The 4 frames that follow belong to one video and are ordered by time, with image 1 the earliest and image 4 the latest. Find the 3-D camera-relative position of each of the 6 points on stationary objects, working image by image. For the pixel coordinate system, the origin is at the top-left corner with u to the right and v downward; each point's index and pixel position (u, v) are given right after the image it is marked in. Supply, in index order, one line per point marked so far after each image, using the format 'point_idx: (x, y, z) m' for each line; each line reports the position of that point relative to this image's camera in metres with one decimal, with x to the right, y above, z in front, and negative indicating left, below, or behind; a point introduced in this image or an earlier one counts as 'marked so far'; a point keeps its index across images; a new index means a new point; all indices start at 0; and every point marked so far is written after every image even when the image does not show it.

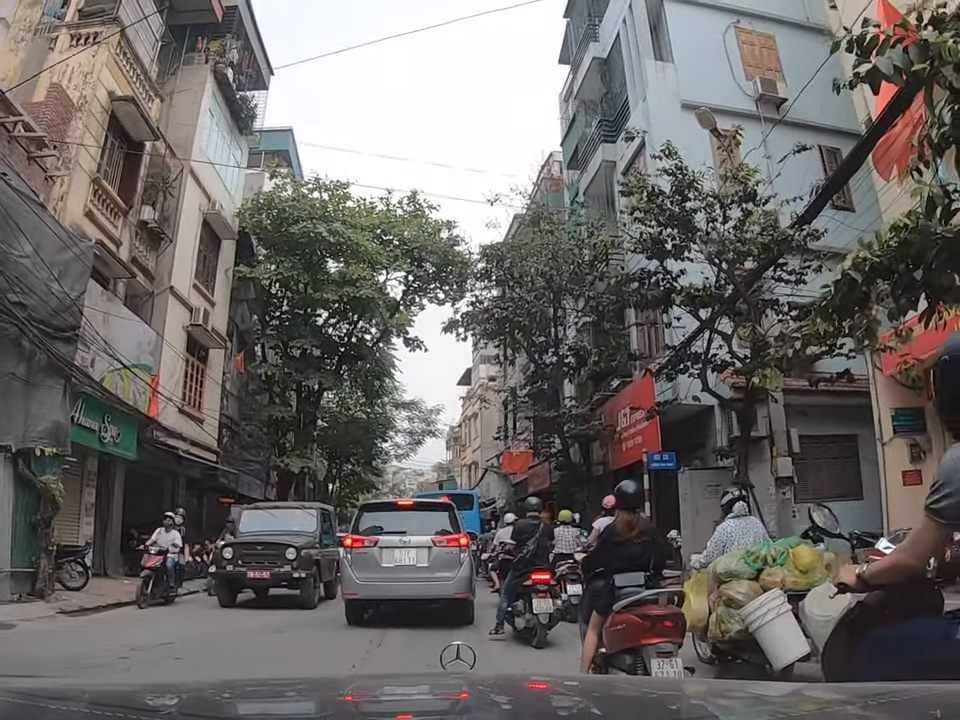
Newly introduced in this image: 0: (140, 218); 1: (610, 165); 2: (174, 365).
0: (-7.3, +3.1, +17.2) m
1: (+3.1, +4.7, +19.1) m
2: (-6.9, -0.1, +18.1) m
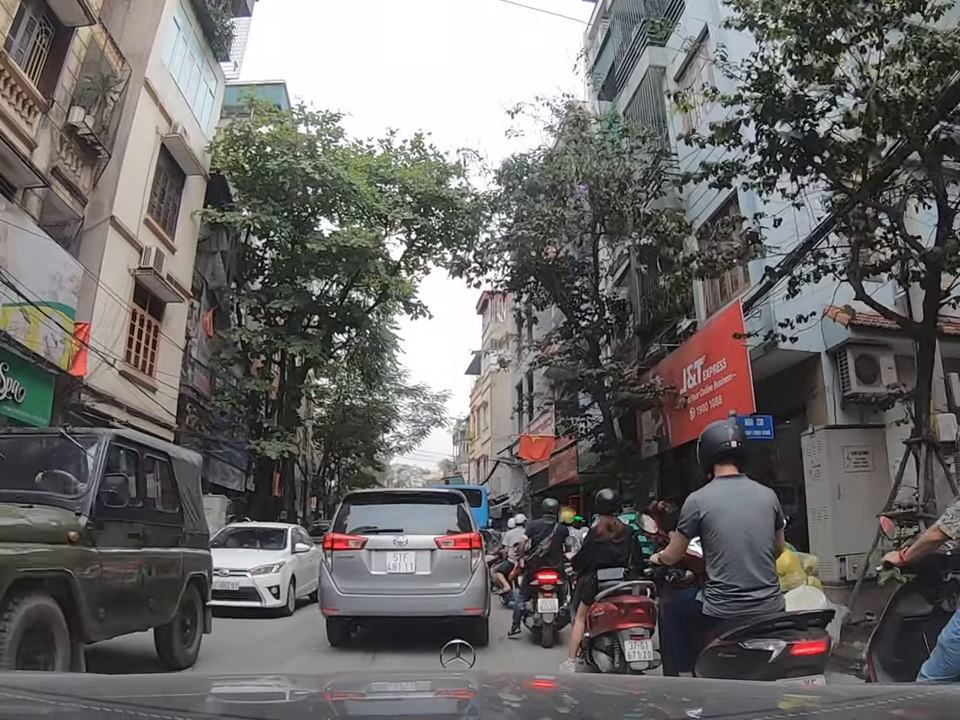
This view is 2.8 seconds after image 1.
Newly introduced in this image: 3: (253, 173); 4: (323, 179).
0: (-7.0, +4.0, +13.6) m
1: (+3.5, +5.6, +15.4) m
2: (-6.6, +0.9, +14.5) m
3: (-5.6, +4.6, +19.7) m
4: (-3.8, +4.4, +19.5) m
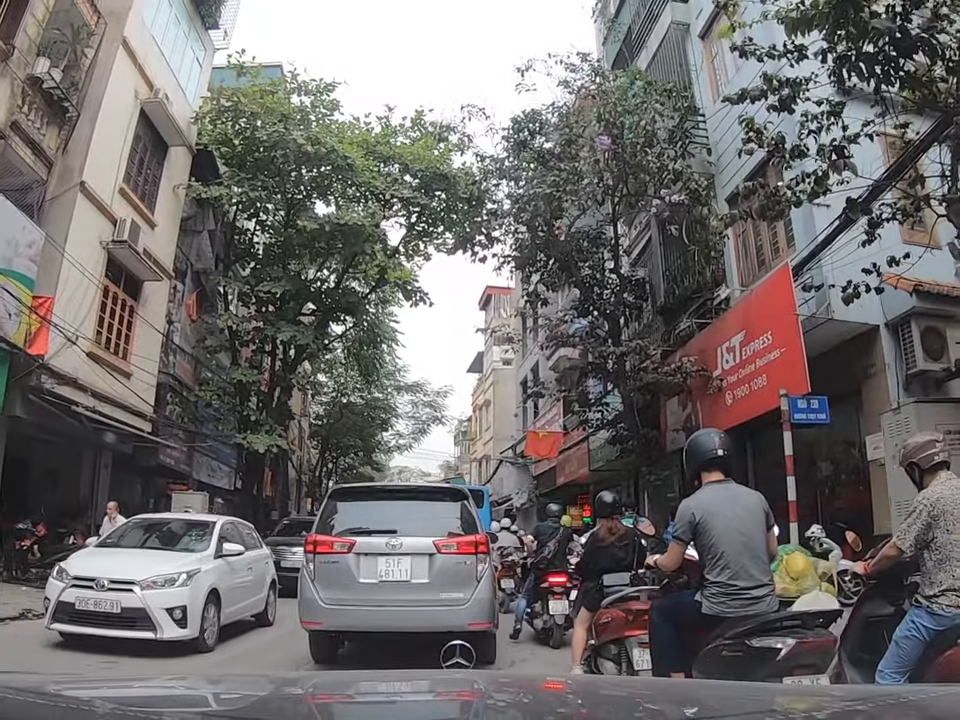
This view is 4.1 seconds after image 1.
0: (-6.9, +4.4, +12.2) m
1: (+3.6, +5.8, +14.1) m
2: (-6.5, +1.2, +13.1) m
3: (-5.4, +4.9, +18.4) m
4: (-3.7, +4.7, +18.2) m
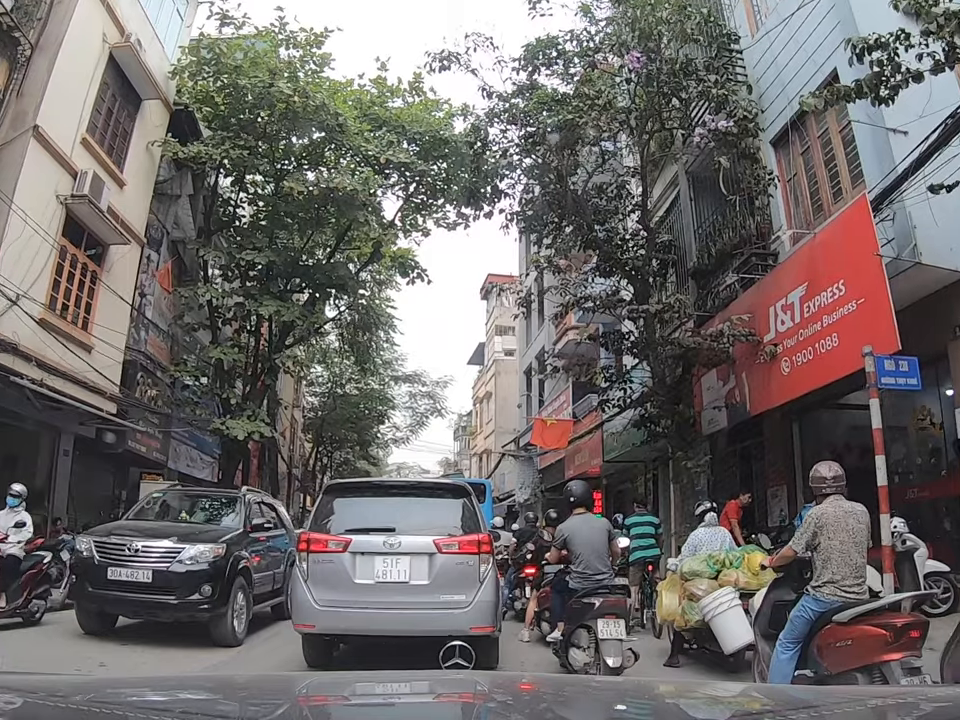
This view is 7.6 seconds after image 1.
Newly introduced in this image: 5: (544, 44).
0: (-6.8, +4.8, +10.7) m
1: (+3.7, +6.2, +12.5) m
2: (-6.5, +1.6, +11.5) m
3: (-5.3, +5.4, +16.8) m
4: (-3.6, +5.1, +16.6) m
5: (+0.9, +4.3, +11.3) m
